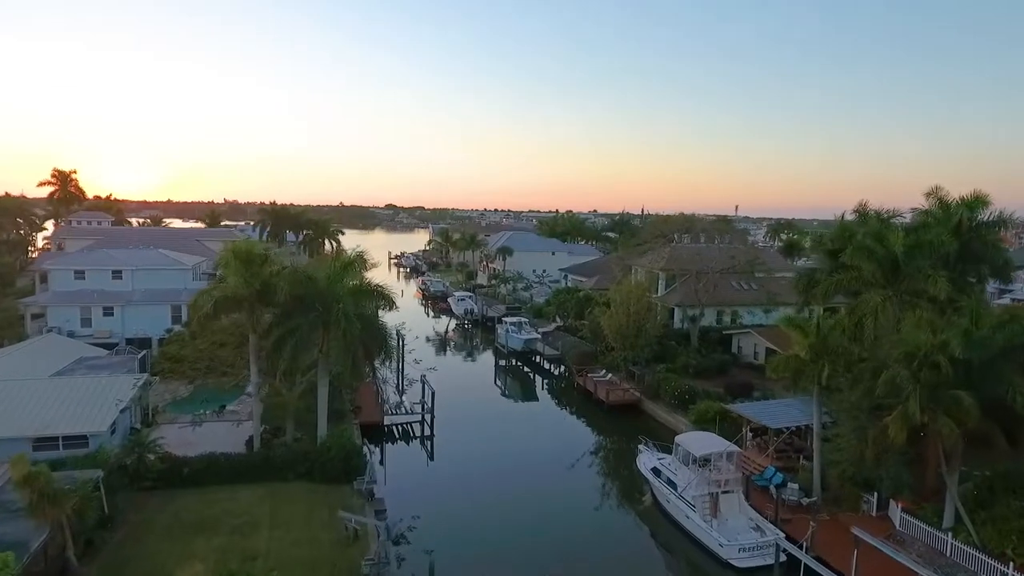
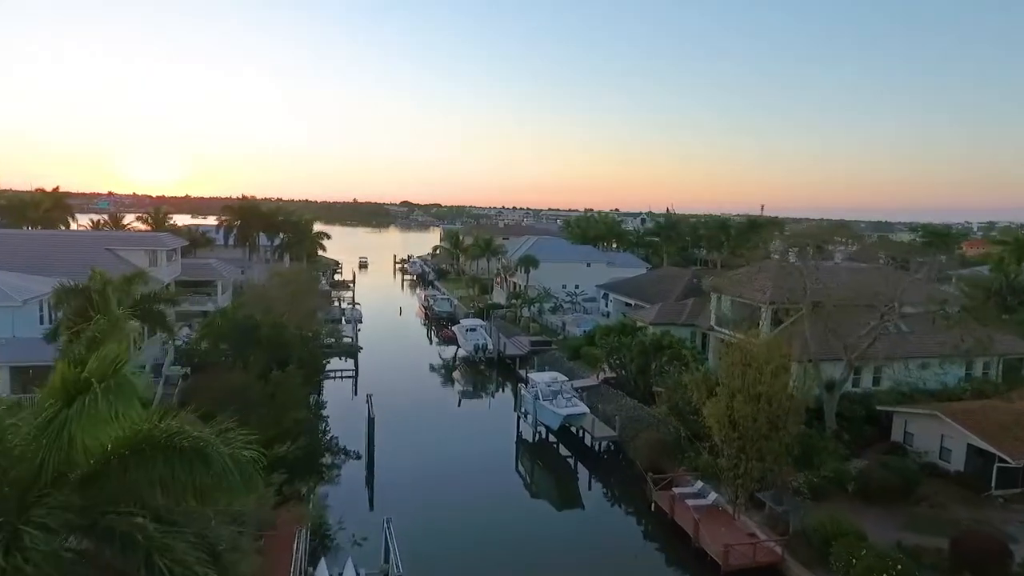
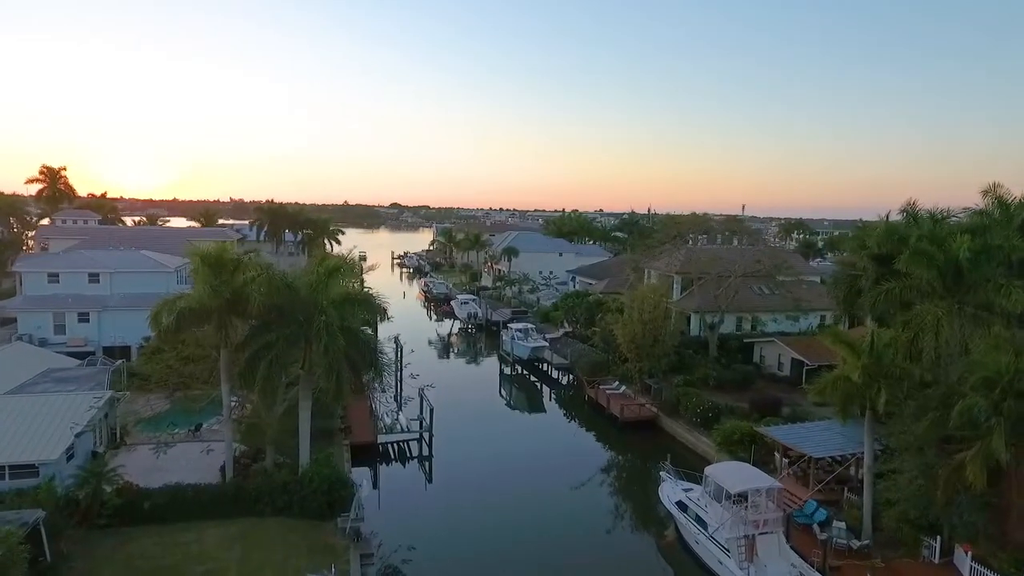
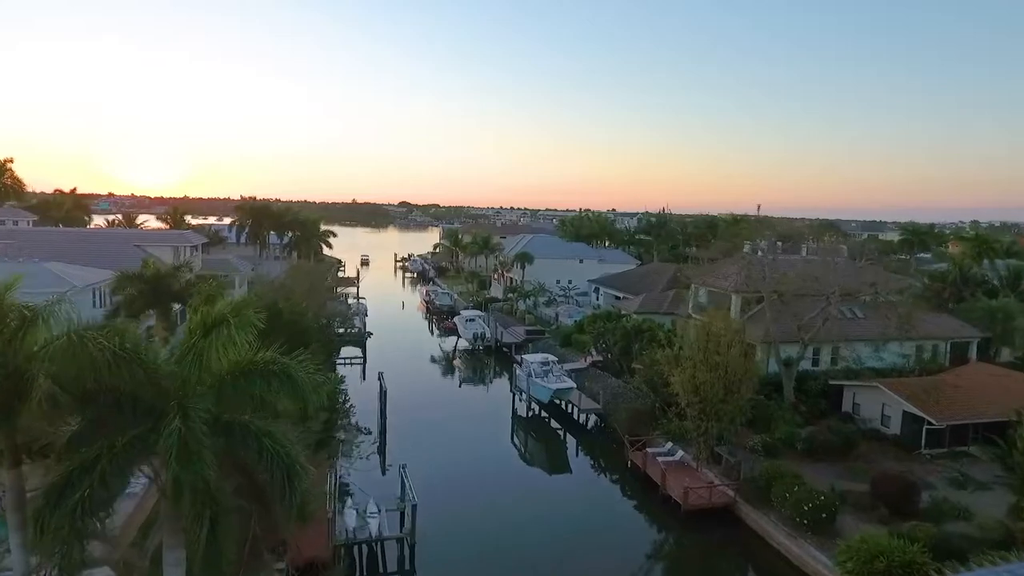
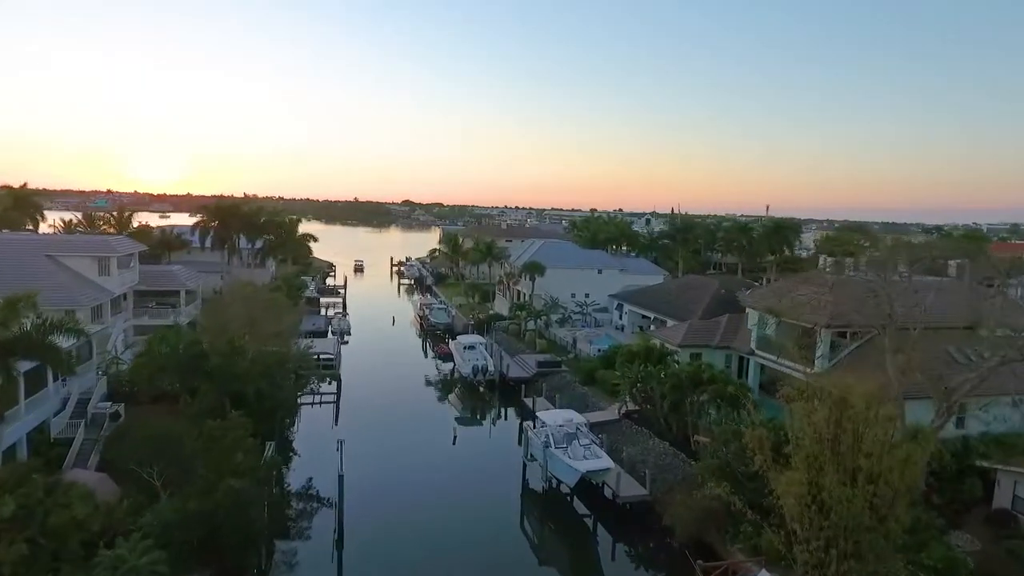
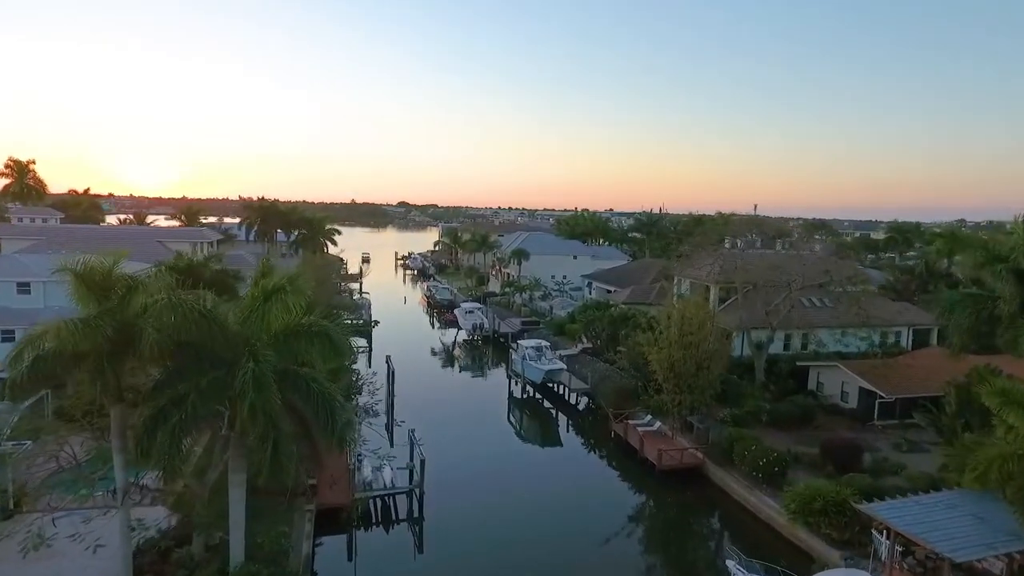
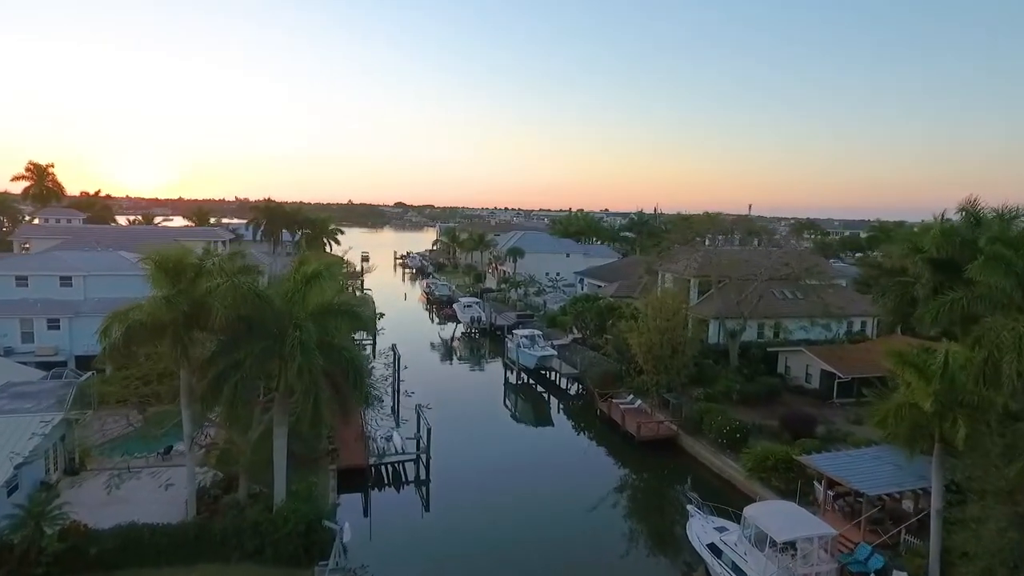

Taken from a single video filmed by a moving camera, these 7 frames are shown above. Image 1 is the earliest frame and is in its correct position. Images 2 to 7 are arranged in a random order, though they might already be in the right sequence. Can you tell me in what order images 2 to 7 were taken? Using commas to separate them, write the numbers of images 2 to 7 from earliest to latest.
3, 7, 6, 4, 2, 5
